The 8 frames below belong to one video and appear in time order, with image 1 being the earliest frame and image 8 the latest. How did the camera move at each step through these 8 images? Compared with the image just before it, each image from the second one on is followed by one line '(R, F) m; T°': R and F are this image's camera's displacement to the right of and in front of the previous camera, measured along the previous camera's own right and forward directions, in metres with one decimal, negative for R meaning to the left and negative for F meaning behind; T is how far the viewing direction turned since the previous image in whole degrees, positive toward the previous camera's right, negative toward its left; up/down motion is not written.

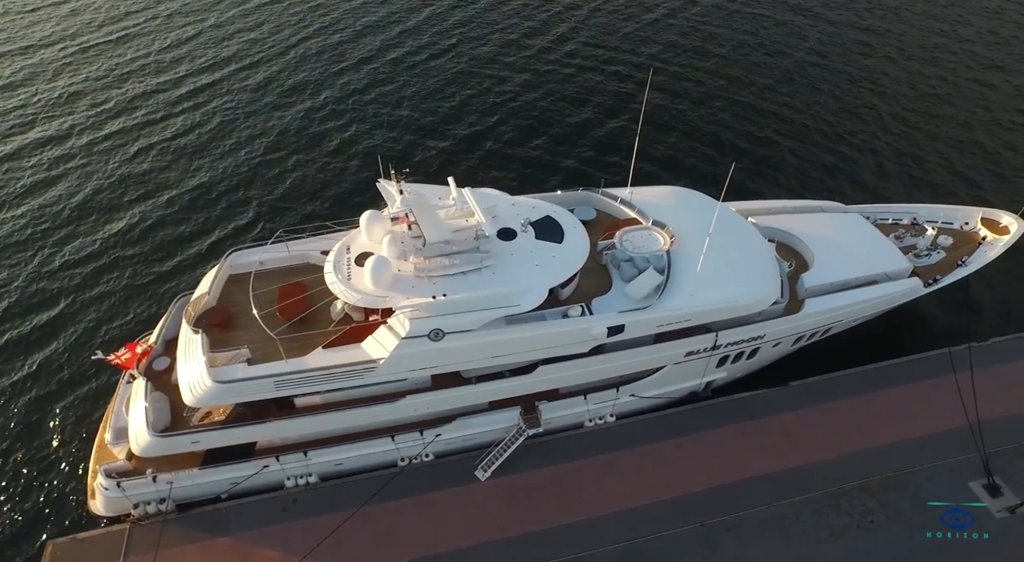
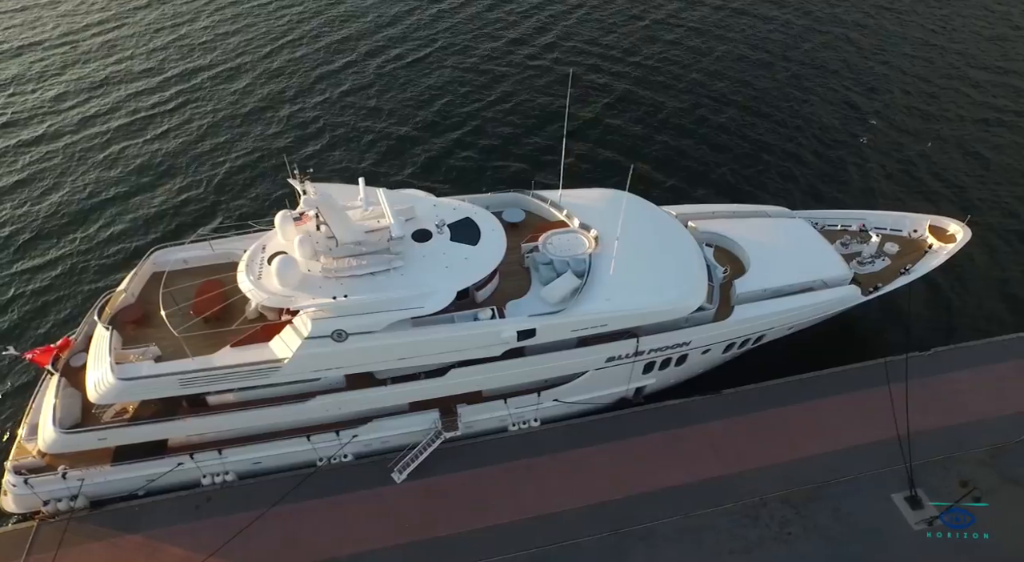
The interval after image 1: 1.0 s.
(+2.7, +0.2) m; -1°
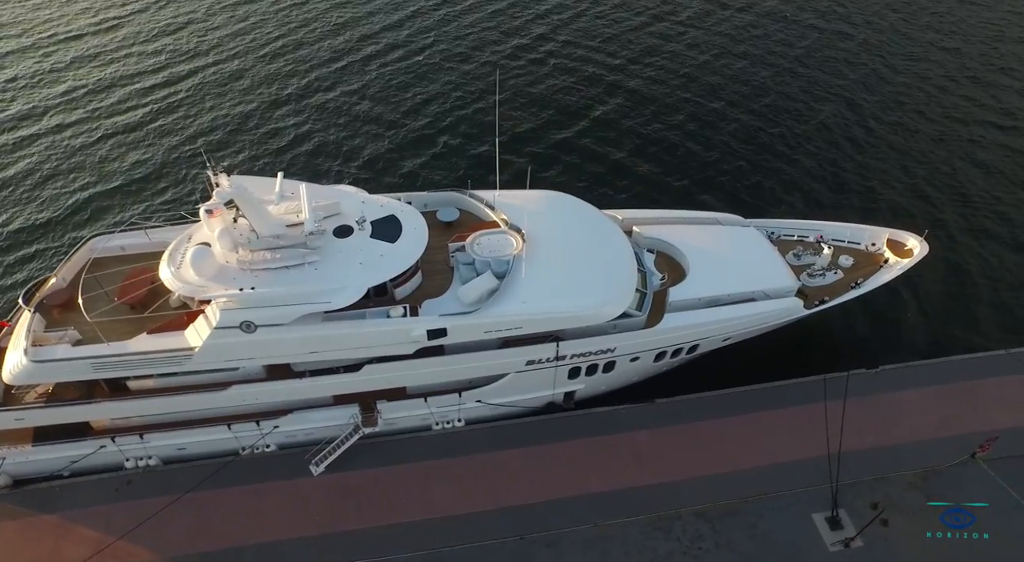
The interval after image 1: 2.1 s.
(+3.1, +0.2) m; -3°
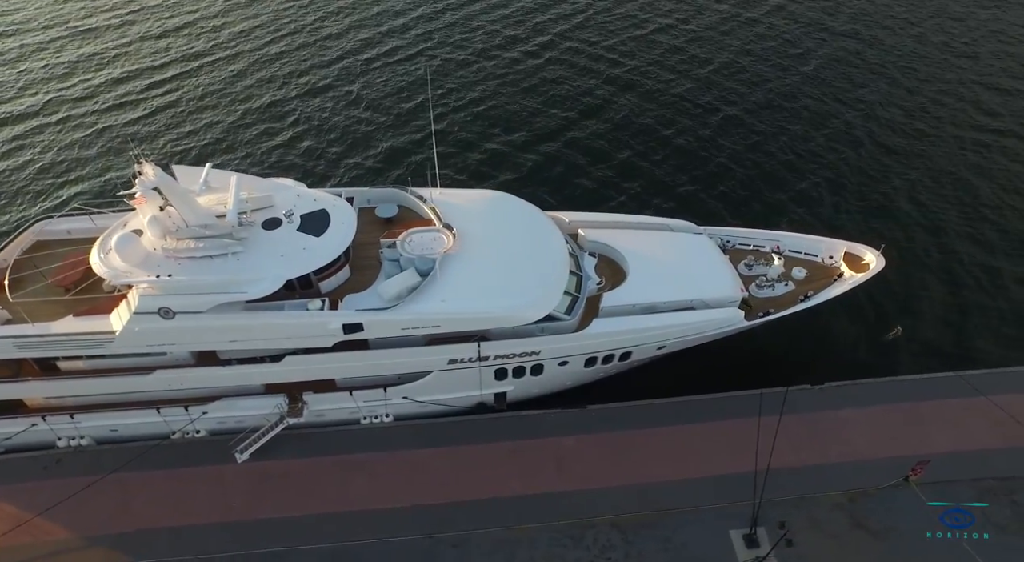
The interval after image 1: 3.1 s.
(+3.0, +0.2) m; -3°
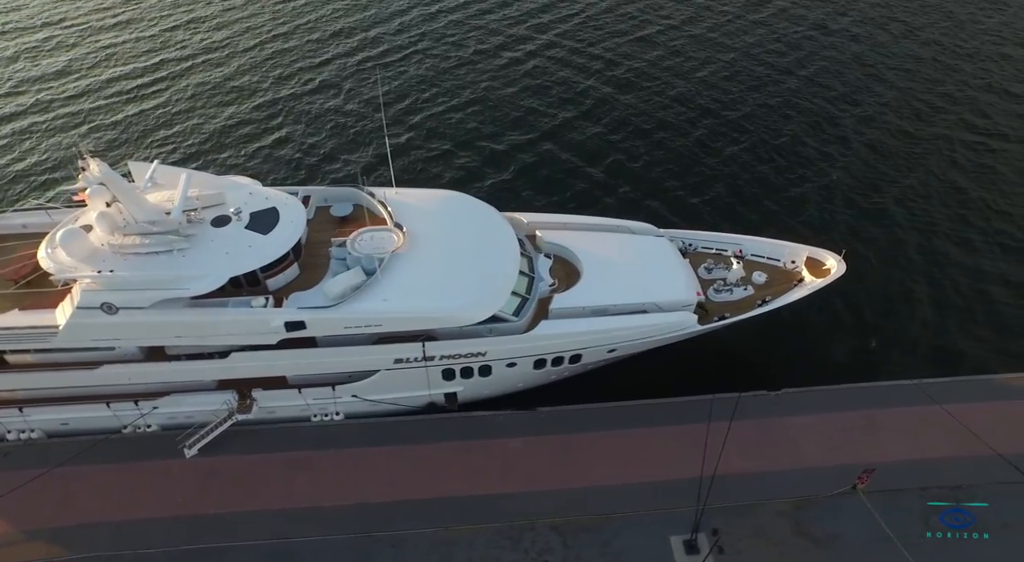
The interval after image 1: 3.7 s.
(+1.9, +0.1) m; -1°
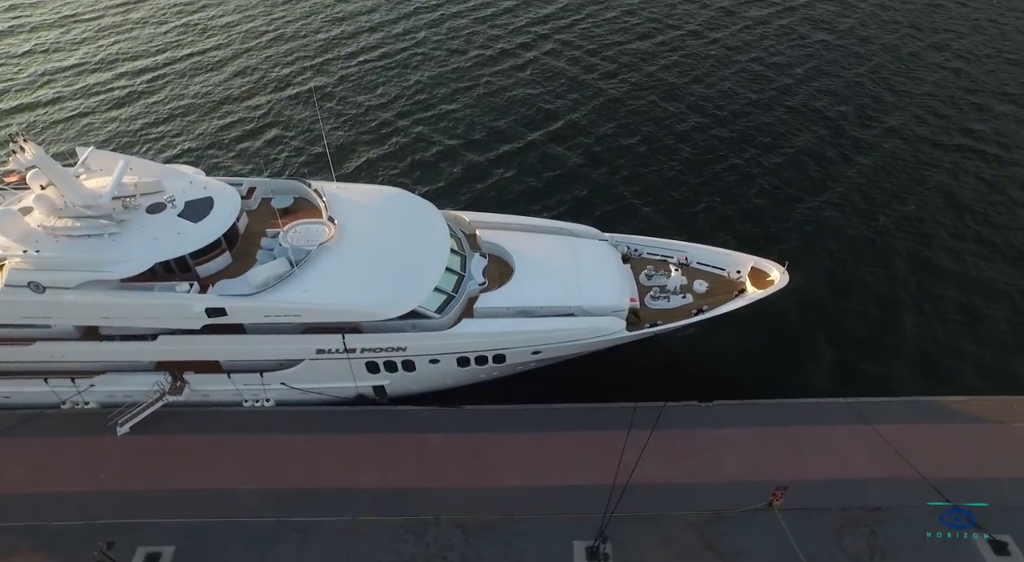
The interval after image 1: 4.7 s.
(+3.2, 0.0) m; -3°
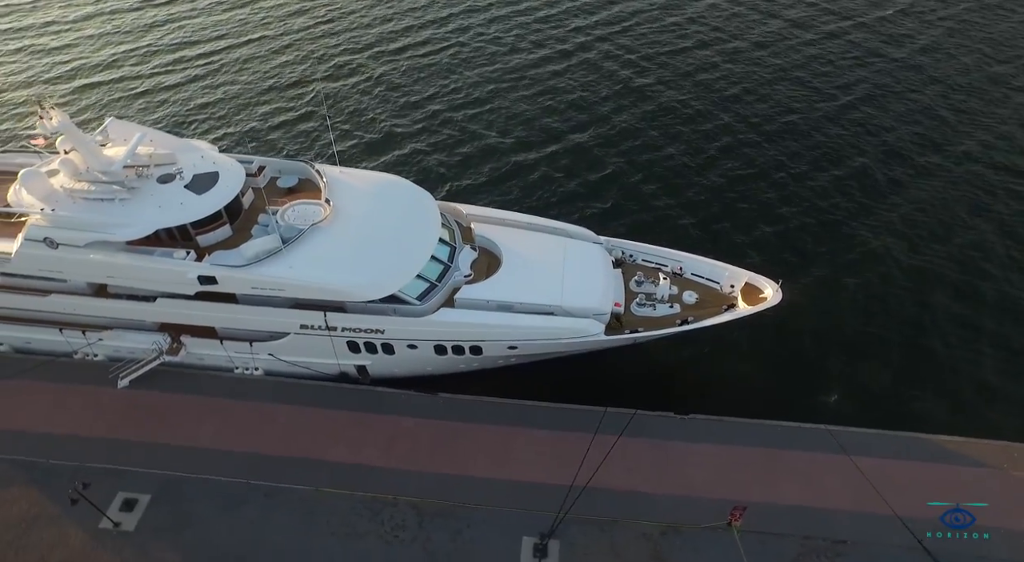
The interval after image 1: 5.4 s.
(+2.6, -0.1) m; -6°
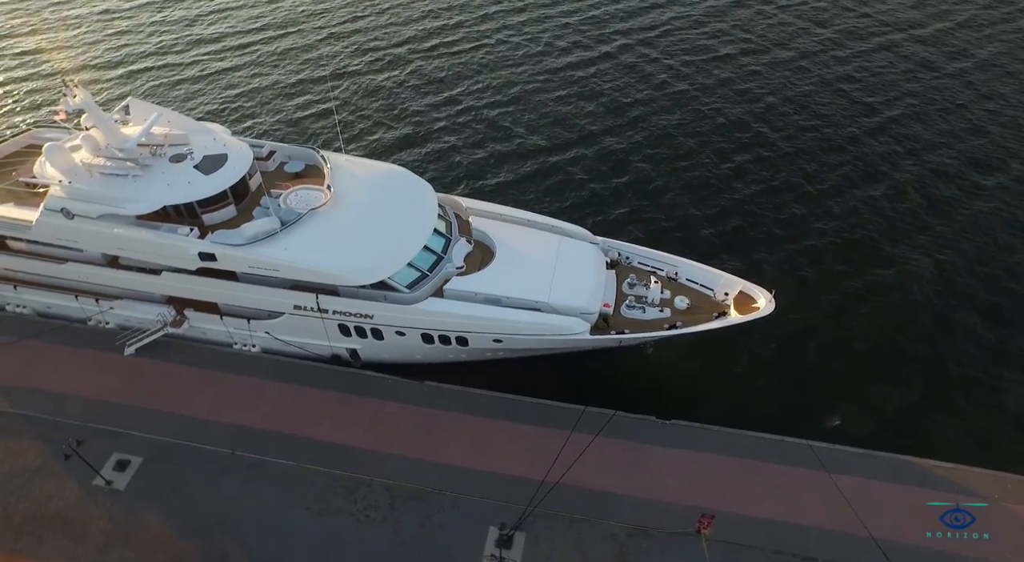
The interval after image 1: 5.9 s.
(+1.8, -0.2) m; -4°
